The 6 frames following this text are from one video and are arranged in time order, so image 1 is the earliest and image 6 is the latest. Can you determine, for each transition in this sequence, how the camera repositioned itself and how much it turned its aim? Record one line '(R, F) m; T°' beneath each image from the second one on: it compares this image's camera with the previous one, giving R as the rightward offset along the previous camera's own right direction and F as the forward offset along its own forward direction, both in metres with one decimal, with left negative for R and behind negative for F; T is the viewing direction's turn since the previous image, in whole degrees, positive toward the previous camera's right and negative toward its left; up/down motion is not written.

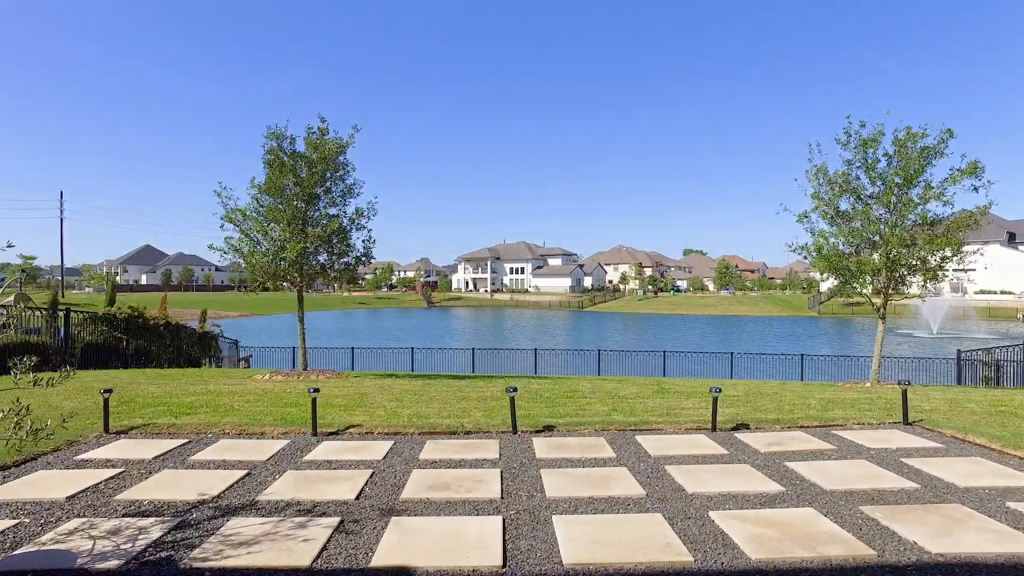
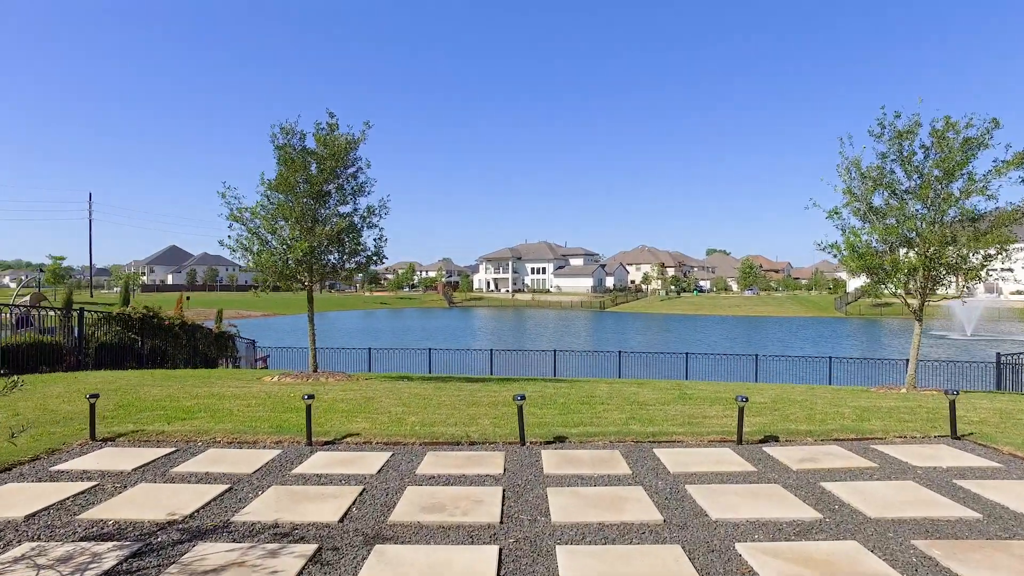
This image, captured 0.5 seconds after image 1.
(+0.1, +0.5) m; -2°
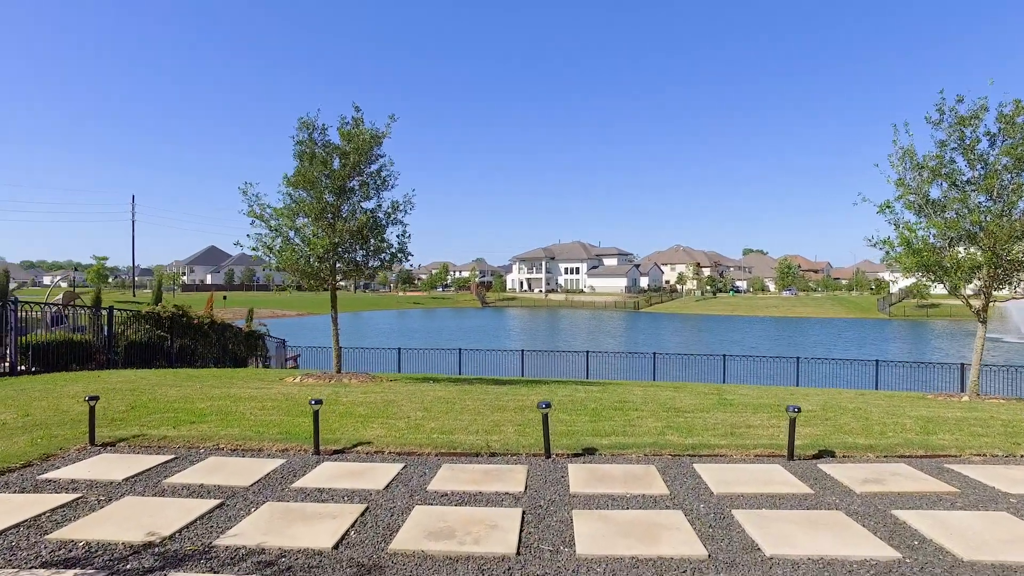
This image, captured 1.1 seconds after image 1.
(+0.1, +0.6) m; -3°
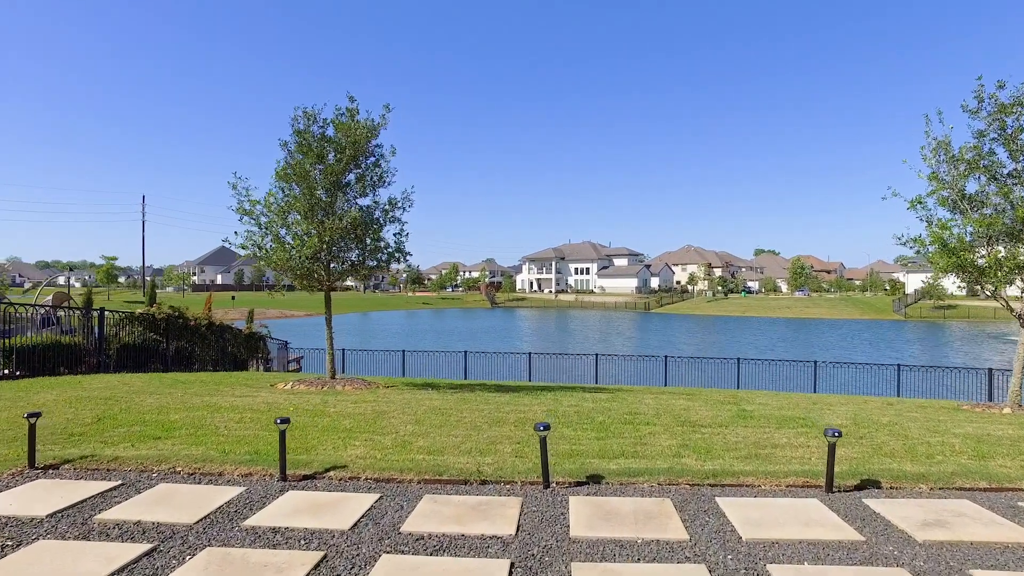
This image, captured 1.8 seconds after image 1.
(+0.1, +0.8) m; -1°
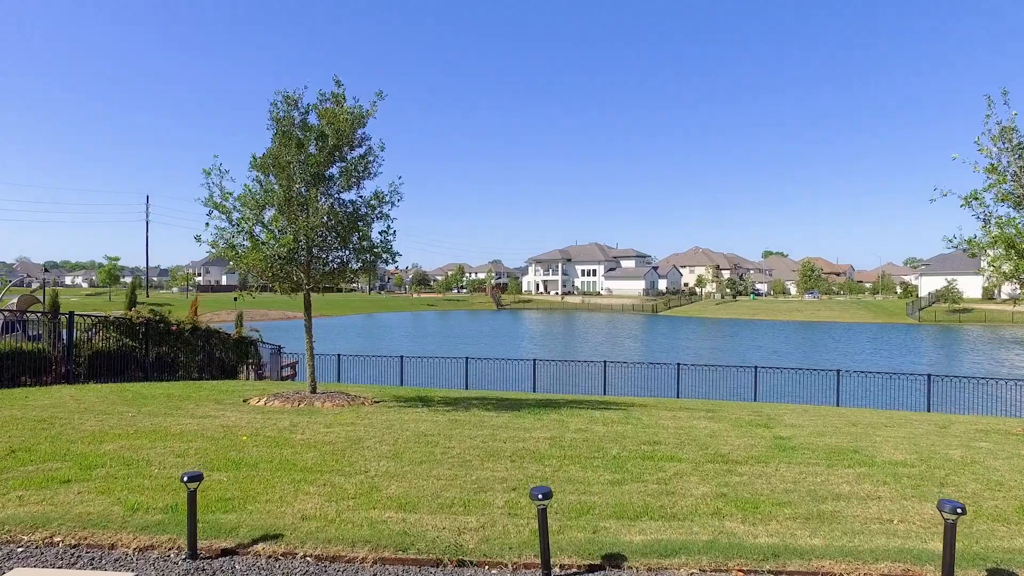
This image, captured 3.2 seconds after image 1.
(+0.1, +1.5) m; -1°
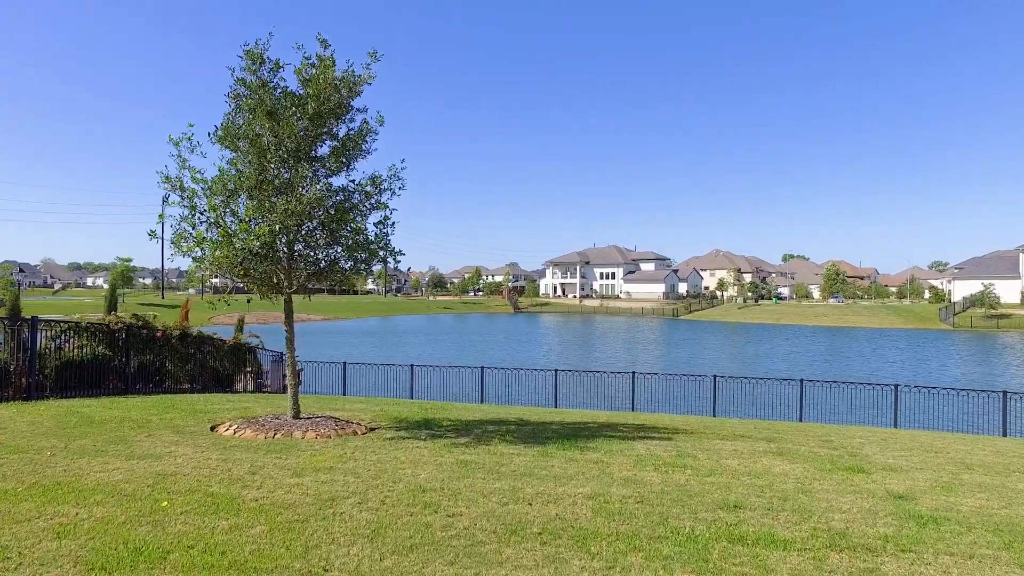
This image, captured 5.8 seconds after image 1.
(-0.1, +2.2) m; -2°
